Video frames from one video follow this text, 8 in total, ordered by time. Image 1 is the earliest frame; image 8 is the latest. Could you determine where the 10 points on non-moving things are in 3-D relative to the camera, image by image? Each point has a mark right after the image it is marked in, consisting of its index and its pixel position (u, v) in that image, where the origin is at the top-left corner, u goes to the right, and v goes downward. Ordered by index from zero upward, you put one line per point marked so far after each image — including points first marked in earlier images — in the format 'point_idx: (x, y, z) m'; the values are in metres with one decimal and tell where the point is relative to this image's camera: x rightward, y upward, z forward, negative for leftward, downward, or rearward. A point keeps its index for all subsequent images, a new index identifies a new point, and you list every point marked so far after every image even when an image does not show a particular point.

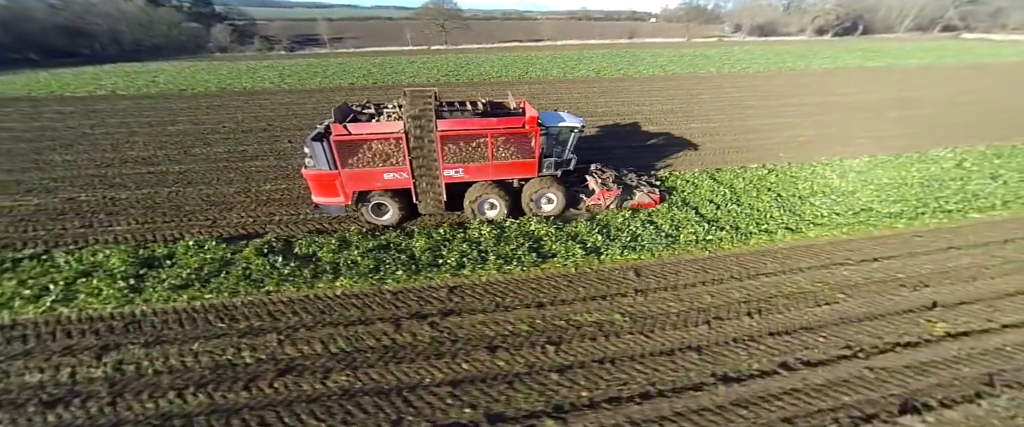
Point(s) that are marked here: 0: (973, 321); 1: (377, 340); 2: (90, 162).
0: (+7.5, -1.7, +5.7) m
1: (-1.9, -1.8, +5.1) m
2: (-11.8, +1.4, +10.0) m
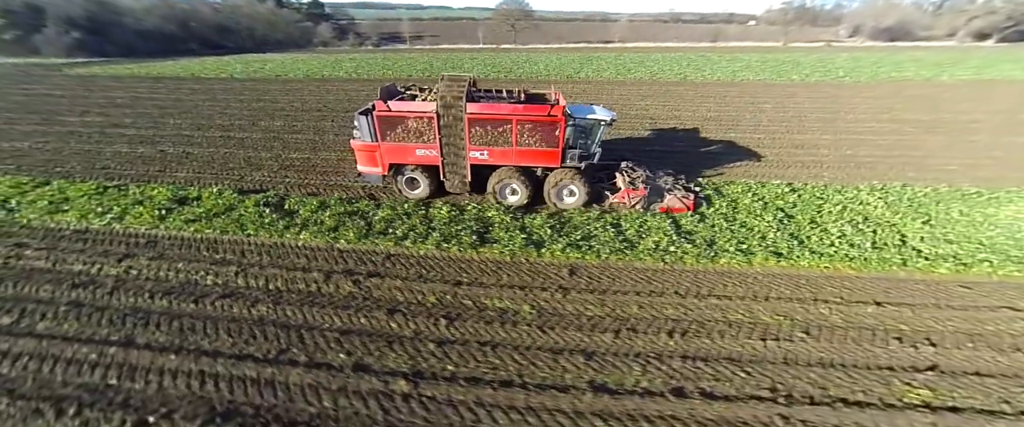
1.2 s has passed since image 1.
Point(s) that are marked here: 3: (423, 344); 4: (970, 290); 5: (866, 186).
0: (+5.8, -2.3, +4.4) m
1: (-3.4, -1.2, +5.9) m
2: (-11.5, +3.2, +12.8) m
3: (-1.2, -1.8, +5.0) m
4: (+7.8, -1.3, +6.1) m
5: (+9.3, +0.7, +9.4) m
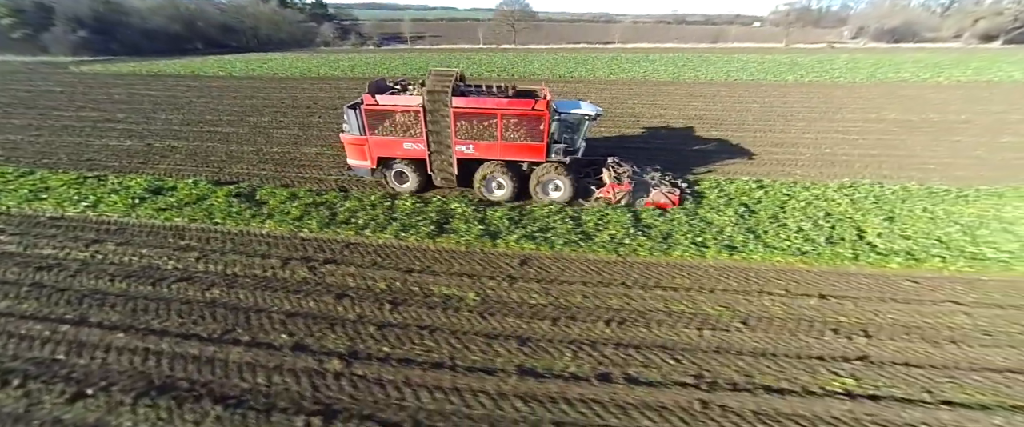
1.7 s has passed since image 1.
0: (+4.9, -2.2, +4.5) m
1: (-4.3, -1.0, +6.1) m
2: (-12.2, +3.4, +13.2) m
3: (-2.1, -1.7, +5.2) m
4: (+6.9, -1.2, +6.1) m
5: (+8.5, +0.8, +9.4) m
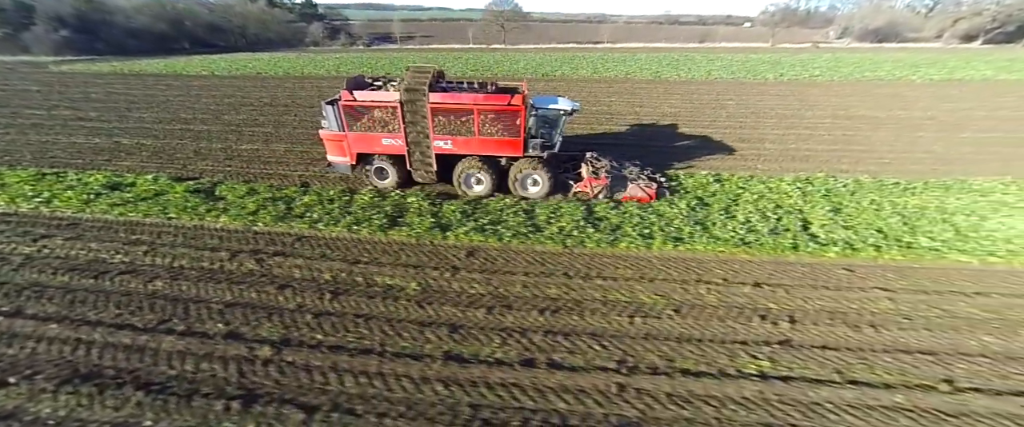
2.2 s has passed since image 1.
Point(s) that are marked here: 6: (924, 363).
0: (+3.9, -2.0, +4.6) m
1: (-5.3, -0.9, +6.2) m
2: (-13.3, +3.5, +13.2) m
3: (-3.1, -1.5, +5.3) m
4: (+5.9, -1.1, +6.2) m
5: (+7.5, +0.9, +9.5) m
6: (+5.4, -2.0, +4.6) m
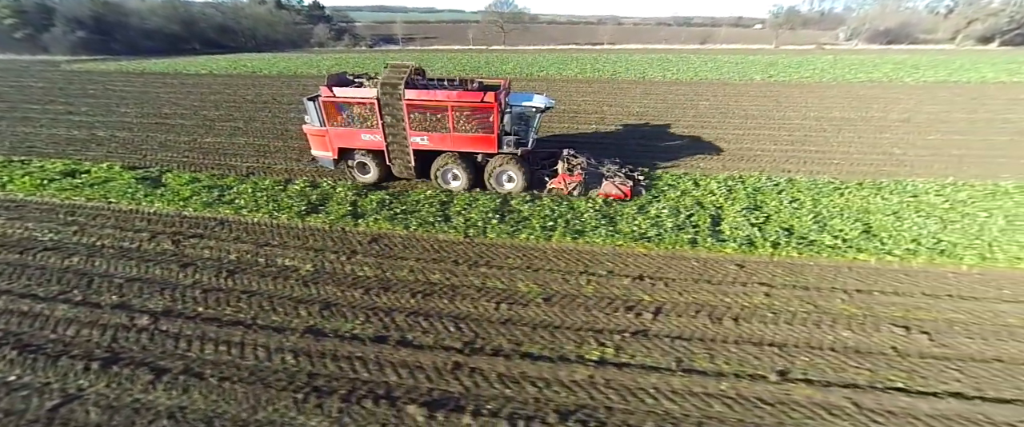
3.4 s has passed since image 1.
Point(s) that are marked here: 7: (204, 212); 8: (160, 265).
0: (+1.9, -1.9, +4.7) m
1: (-7.2, -0.6, +6.7) m
2: (-14.9, +4.0, +14.0) m
3: (-5.1, -1.2, +5.7) m
4: (+4.0, -1.0, +6.2) m
5: (+5.7, +1.0, +9.5) m
6: (+3.4, -1.9, +4.7) m
7: (-6.7, 0.0, +7.6) m
8: (-6.1, -0.9, +6.1) m
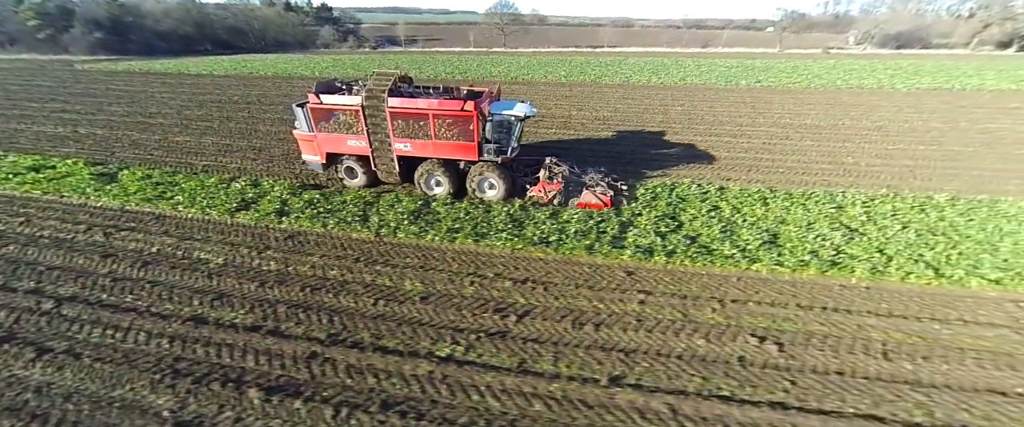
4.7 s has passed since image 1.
0: (-0.2, -1.9, +4.9) m
1: (-9.1, -0.4, +7.2) m
2: (-16.4, +4.3, +14.9) m
3: (-7.1, -1.1, +6.2) m
4: (+2.0, -1.1, +6.4) m
5: (+3.9, +0.8, +9.6) m
6: (+1.3, -2.0, +4.8) m
7: (-8.5, +0.1, +8.2) m
8: (-8.1, -0.8, +6.7) m
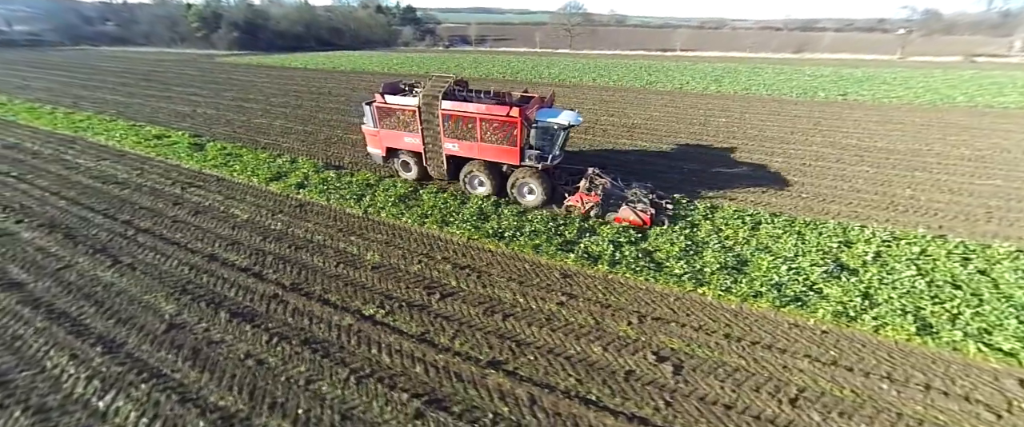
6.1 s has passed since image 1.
0: (-1.6, -1.7, +5.6) m
1: (-9.7, +0.8, +9.7) m
2: (-14.5, +6.2, +18.7) m
3: (-8.0, -0.2, +8.2) m
4: (+0.9, -1.2, +6.6) m
5: (+3.7, +0.5, +9.2) m
6: (-0.2, -2.0, +5.2) m
7: (-8.8, +1.3, +10.5) m
8: (-8.8, +0.3, +9.0) m
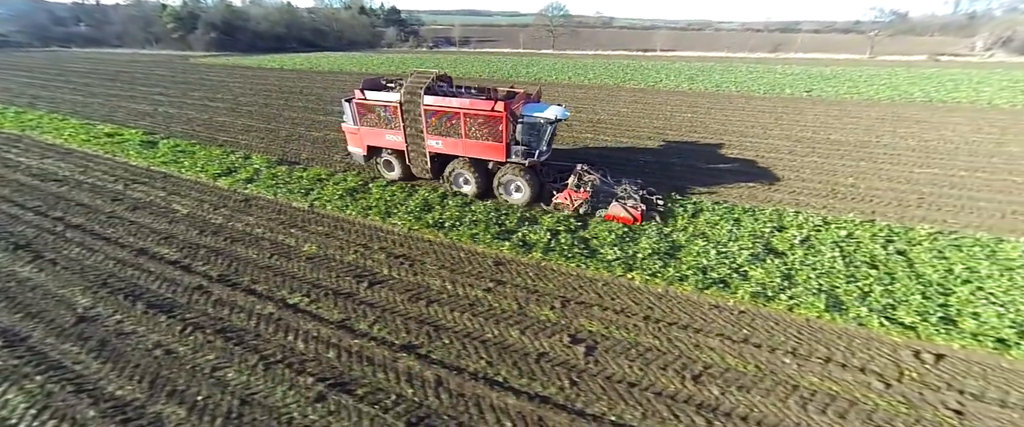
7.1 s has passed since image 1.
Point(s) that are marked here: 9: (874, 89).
0: (-2.8, -1.5, +5.6) m
1: (-11.0, +0.9, +9.6) m
2: (-16.1, +6.1, +18.5) m
3: (-9.3, -0.1, +8.1) m
4: (-0.3, -0.9, +6.6) m
5: (+2.4, +0.7, +9.3) m
6: (-1.4, -1.7, +5.2) m
7: (-10.1, +1.3, +10.4) m
8: (-10.1, +0.4, +8.8) m
9: (+19.5, +6.6, +19.2) m
